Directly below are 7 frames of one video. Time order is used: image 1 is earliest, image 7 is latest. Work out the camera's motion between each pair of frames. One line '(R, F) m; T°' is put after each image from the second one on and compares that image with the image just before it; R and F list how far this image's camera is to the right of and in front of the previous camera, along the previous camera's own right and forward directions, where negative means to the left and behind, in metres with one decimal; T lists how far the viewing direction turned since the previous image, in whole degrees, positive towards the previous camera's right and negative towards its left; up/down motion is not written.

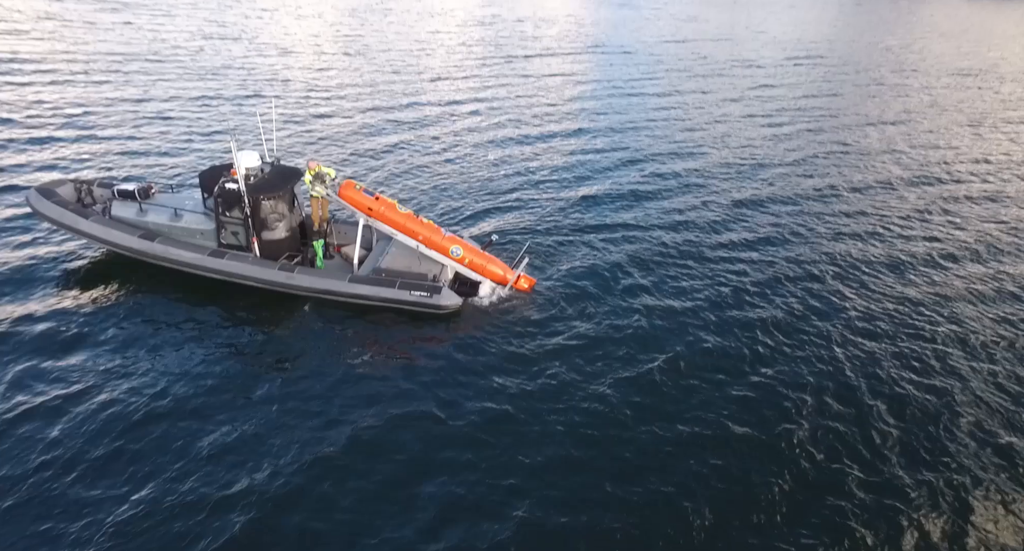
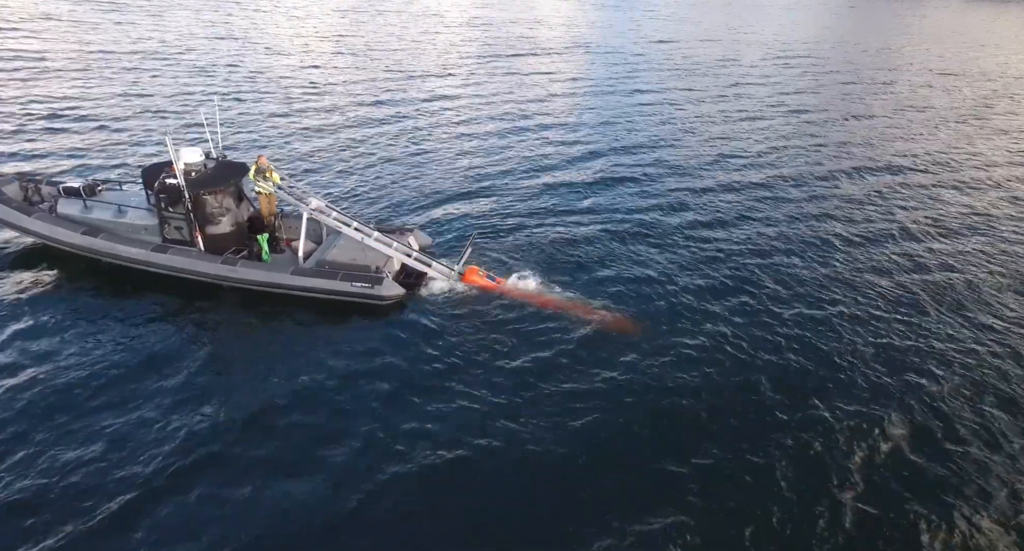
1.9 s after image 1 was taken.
(+1.8, -0.3) m; 0°
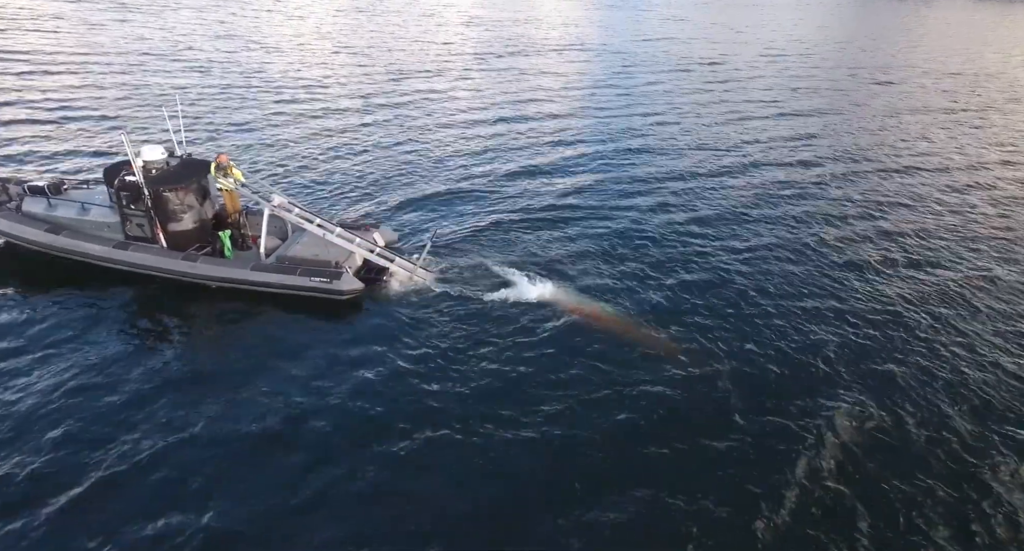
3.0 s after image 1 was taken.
(+1.5, -0.2) m; 0°
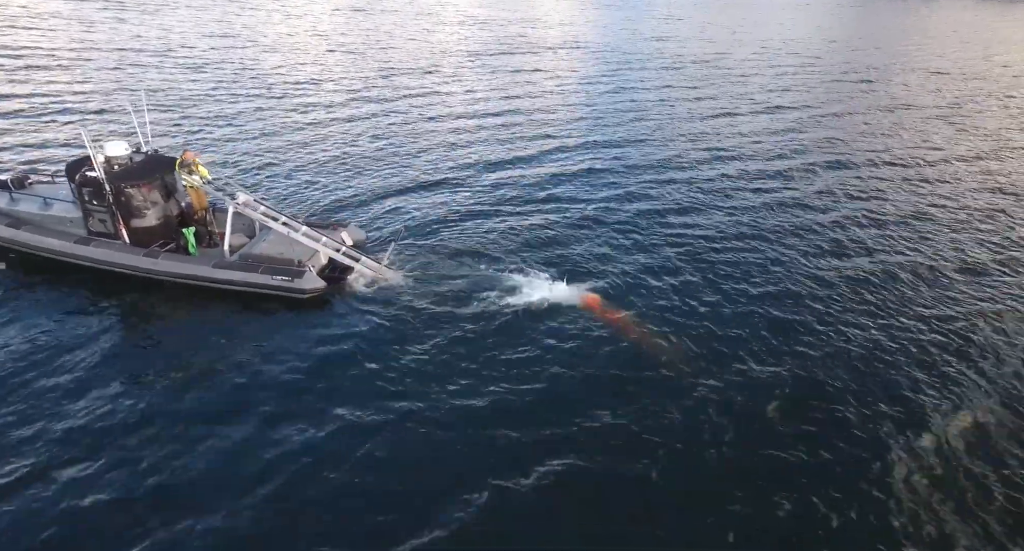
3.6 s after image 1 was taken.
(+1.2, +0.1) m; 0°
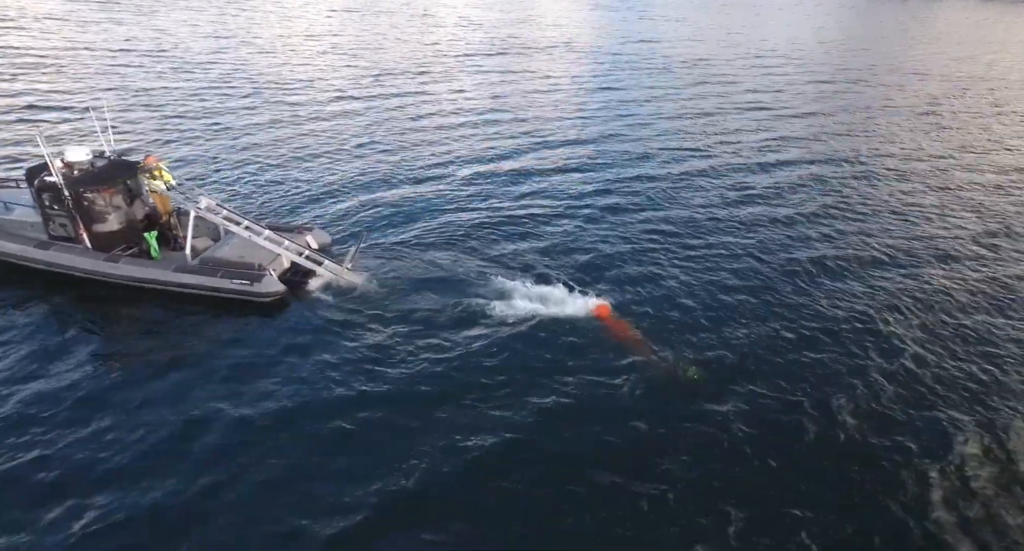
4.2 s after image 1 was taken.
(+1.4, -0.1) m; 0°
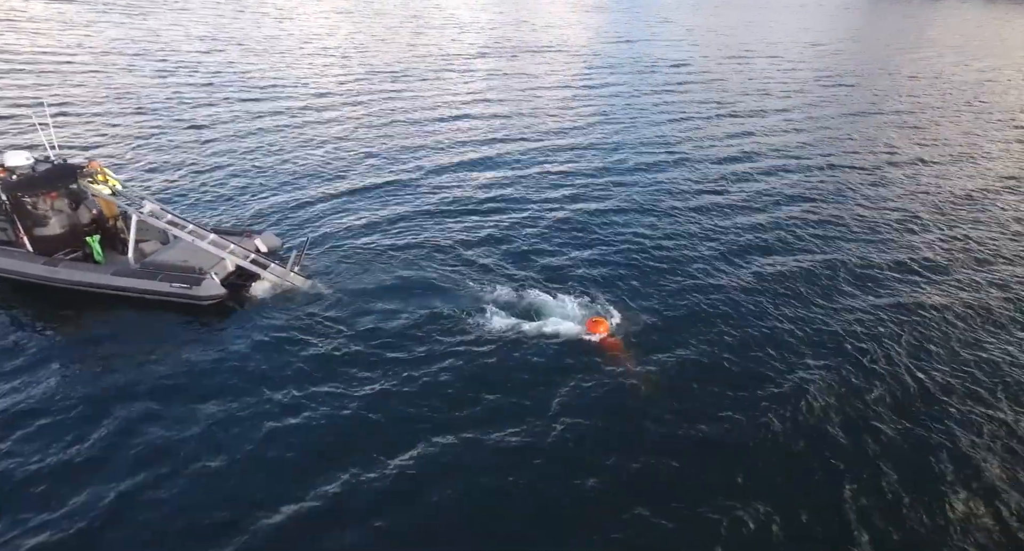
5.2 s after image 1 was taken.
(+1.9, 0.0) m; 0°
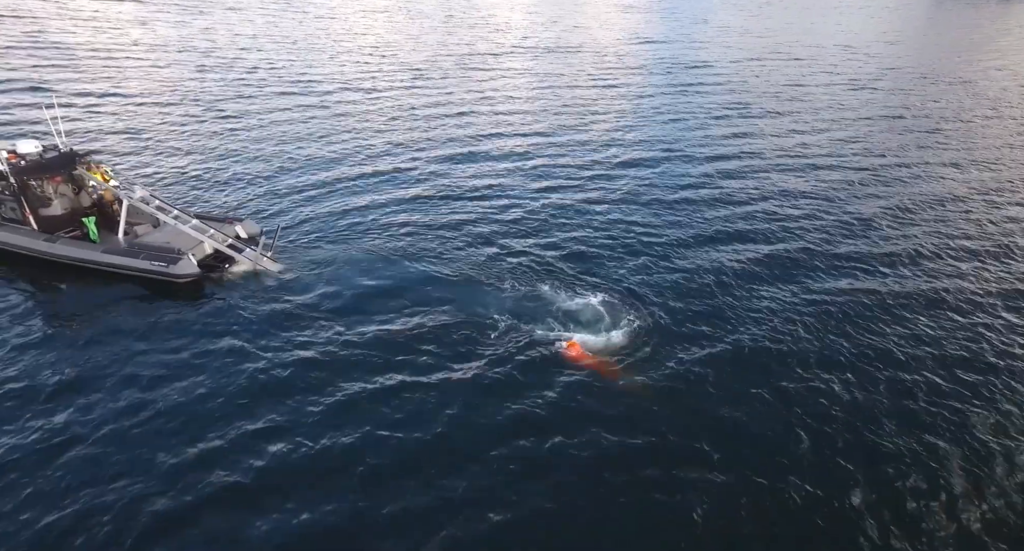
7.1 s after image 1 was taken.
(+3.3, -1.5) m; -4°
